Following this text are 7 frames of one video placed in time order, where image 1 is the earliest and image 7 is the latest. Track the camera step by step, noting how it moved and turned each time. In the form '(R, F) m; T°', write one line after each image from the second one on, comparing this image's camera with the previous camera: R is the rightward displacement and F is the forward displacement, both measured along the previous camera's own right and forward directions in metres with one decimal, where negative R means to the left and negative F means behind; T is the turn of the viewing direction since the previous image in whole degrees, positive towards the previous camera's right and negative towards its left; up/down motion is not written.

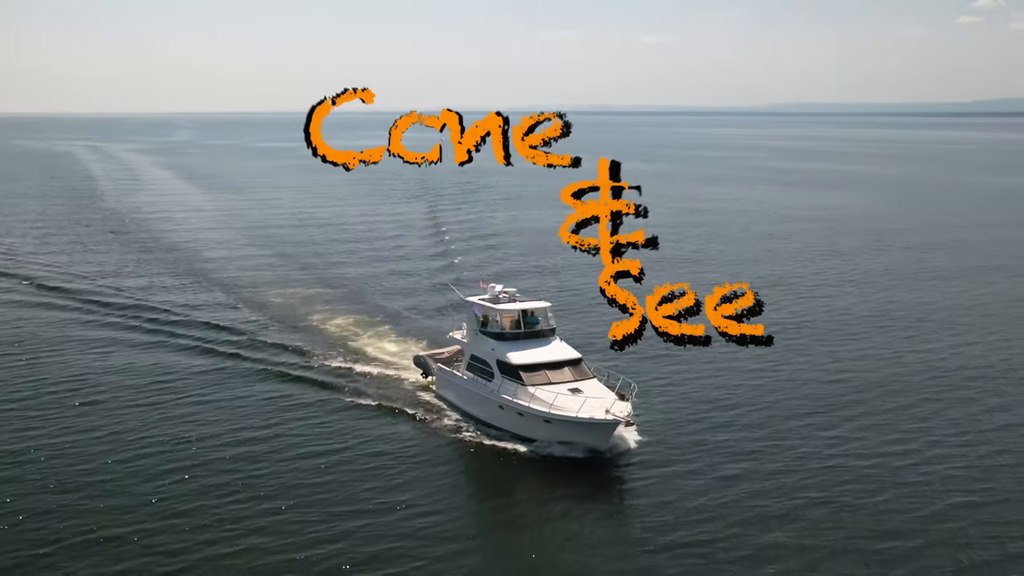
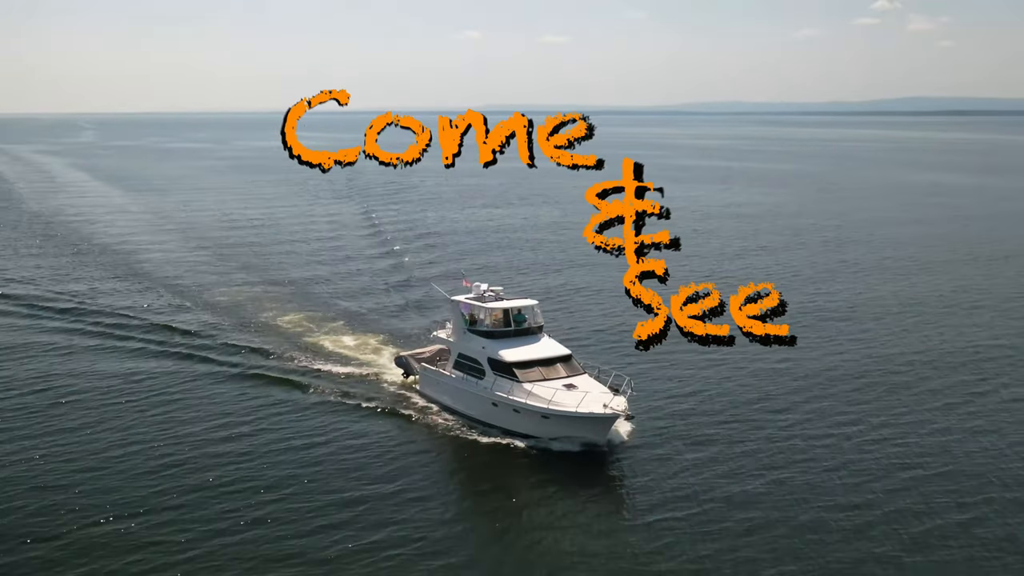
(-1.5, -1.0) m; +4°
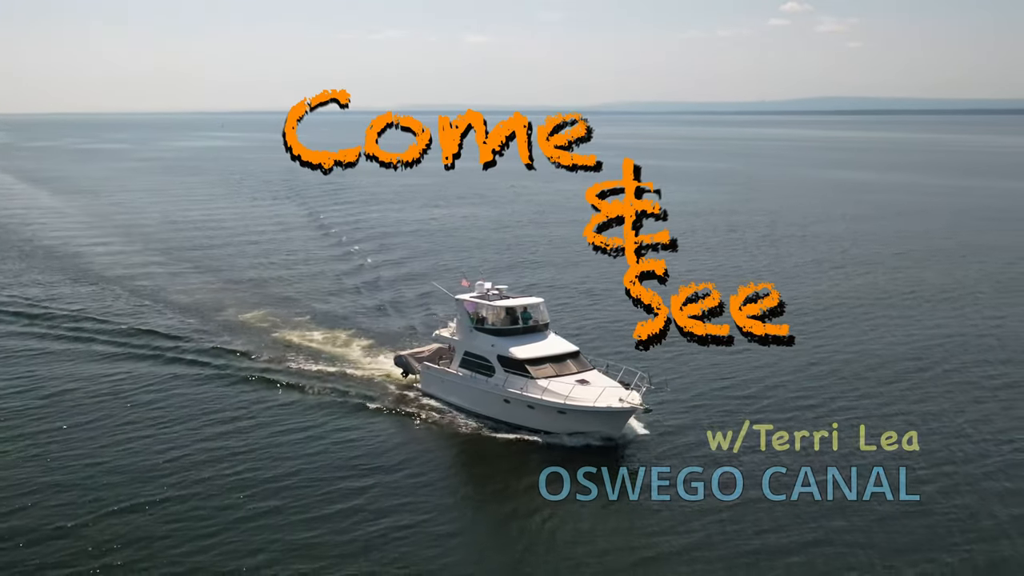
(-1.8, -0.7) m; +4°
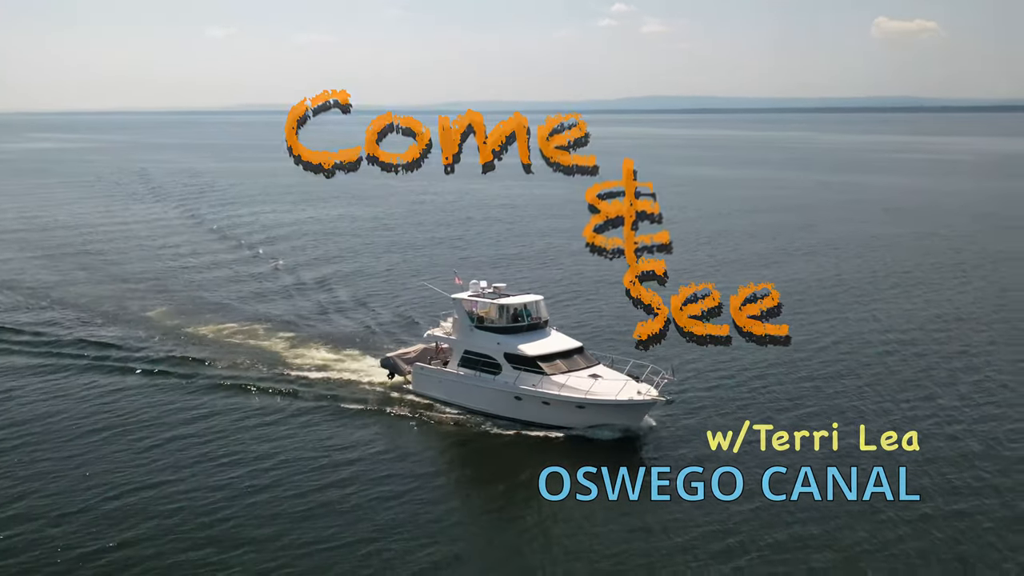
(-3.7, 0.0) m; +8°
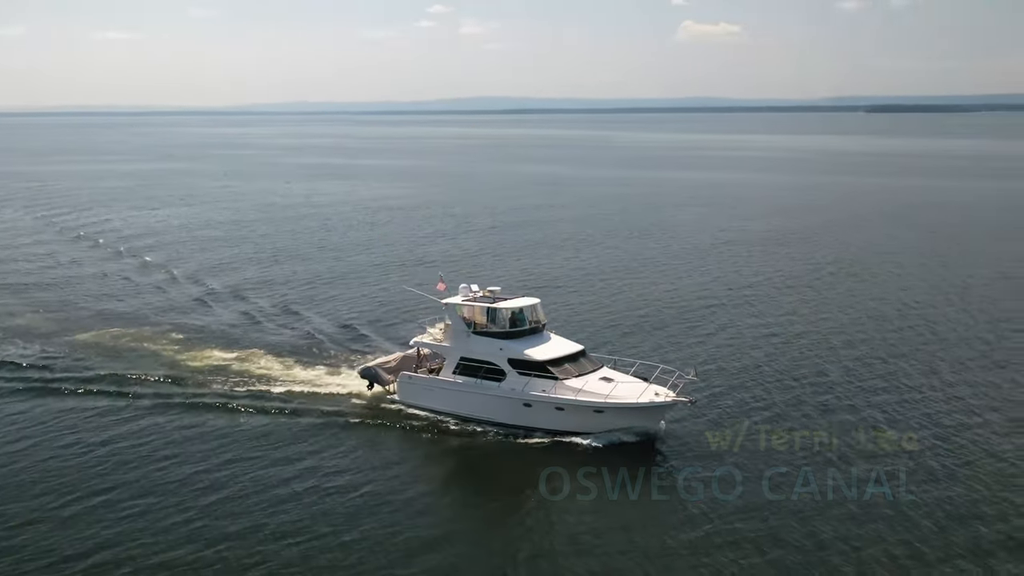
(-3.7, +1.1) m; +9°
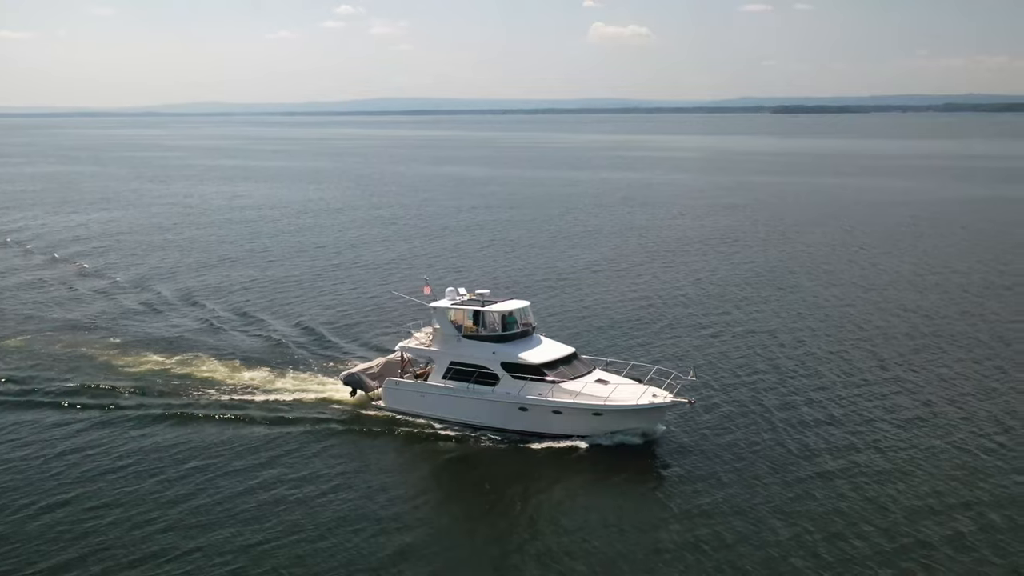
(-1.6, +0.4) m; +4°
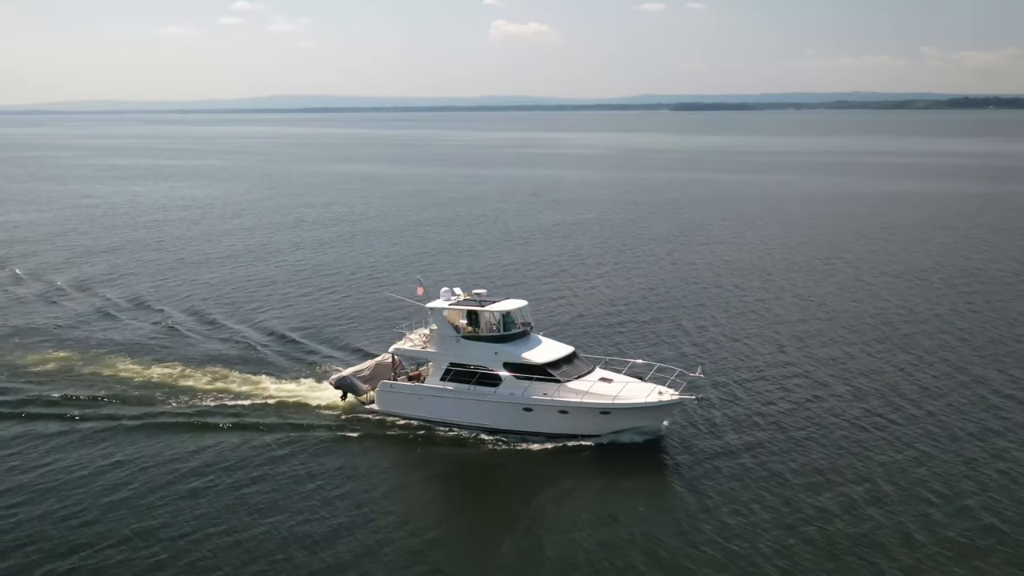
(-2.0, +0.3) m; +5°
